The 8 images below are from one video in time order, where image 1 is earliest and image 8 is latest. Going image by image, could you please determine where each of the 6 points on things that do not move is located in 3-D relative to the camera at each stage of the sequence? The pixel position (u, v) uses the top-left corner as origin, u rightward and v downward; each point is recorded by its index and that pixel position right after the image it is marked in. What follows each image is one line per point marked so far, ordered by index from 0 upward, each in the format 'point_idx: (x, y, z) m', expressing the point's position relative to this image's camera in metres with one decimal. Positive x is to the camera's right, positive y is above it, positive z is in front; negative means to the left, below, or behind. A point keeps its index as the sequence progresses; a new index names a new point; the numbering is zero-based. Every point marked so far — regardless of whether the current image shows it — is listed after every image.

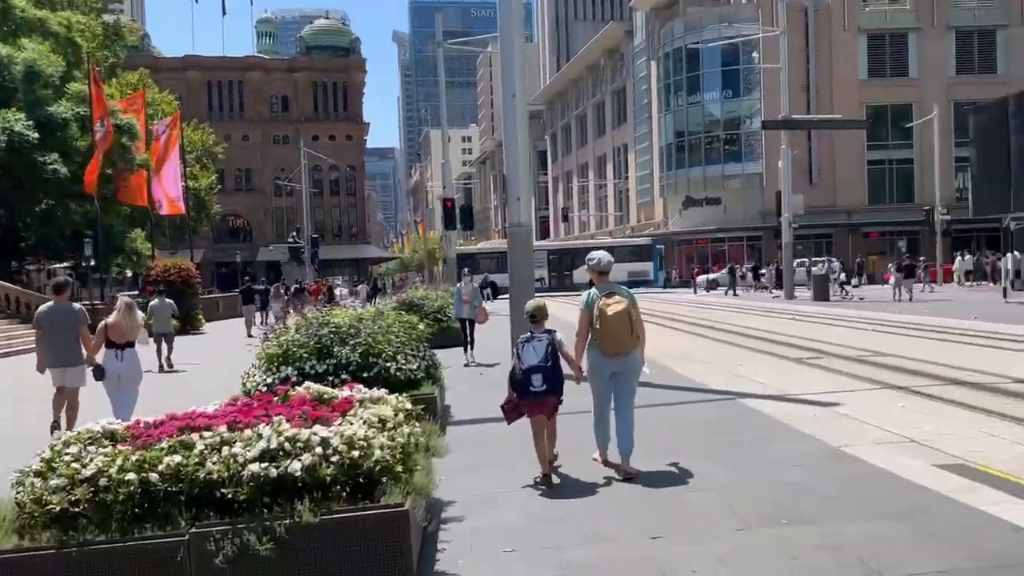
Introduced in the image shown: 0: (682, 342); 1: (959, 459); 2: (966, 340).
0: (+3.1, -1.0, +15.6) m
1: (+3.0, -1.1, +5.7) m
2: (+7.3, -0.8, +13.9) m
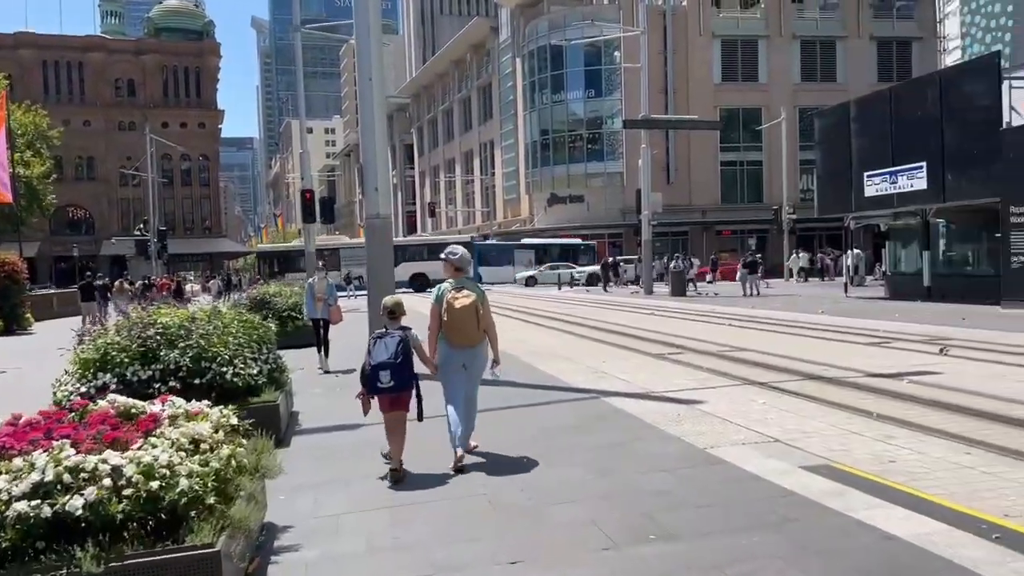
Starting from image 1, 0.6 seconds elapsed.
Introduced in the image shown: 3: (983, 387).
0: (+0.6, -0.9, +15.4) m
1: (+2.0, -1.1, +5.5) m
2: (+5.1, -0.8, +14.3) m
3: (+4.5, -0.9, +8.2) m
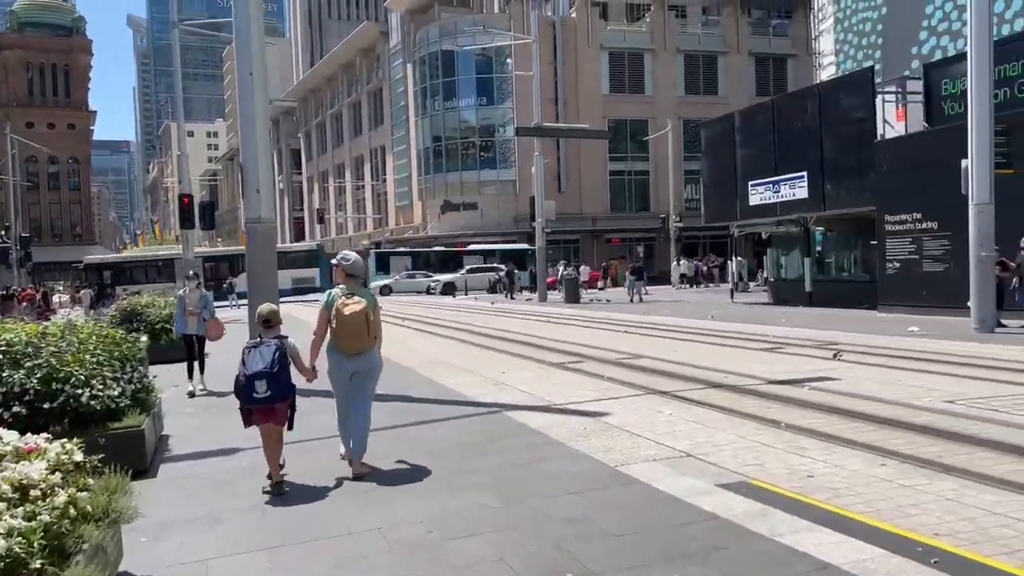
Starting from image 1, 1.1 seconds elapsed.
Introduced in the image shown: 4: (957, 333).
0: (-1.3, -1.1, +14.8) m
1: (+1.4, -1.2, +5.3) m
2: (+3.3, -0.9, +14.3) m
3: (+3.5, -1.0, +8.2) m
4: (+7.9, -0.8, +15.2) m
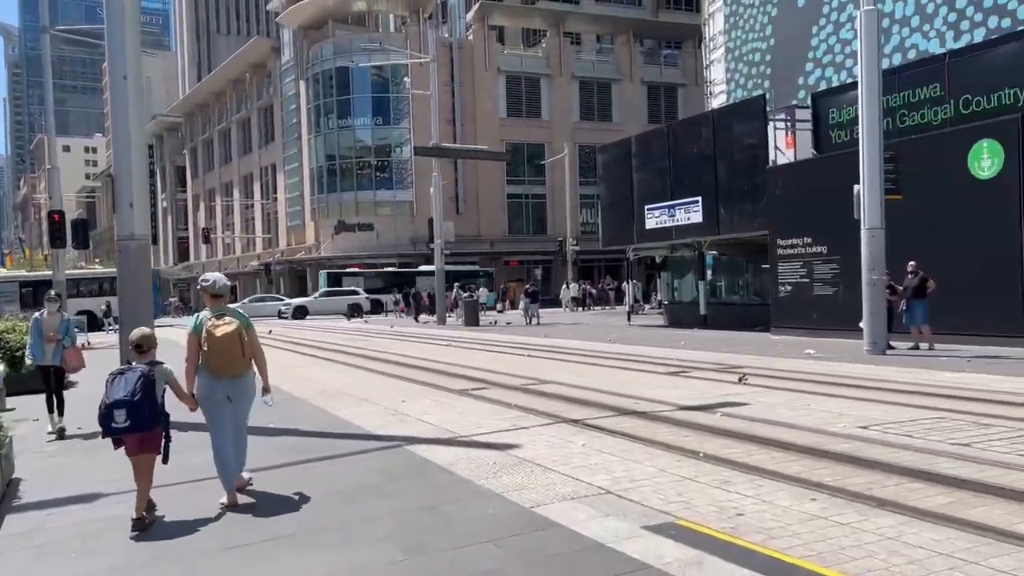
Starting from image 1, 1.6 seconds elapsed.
0: (-2.9, -1.4, +14.0) m
1: (+0.9, -1.3, +4.8) m
2: (+1.7, -1.2, +14.1) m
3: (+2.6, -1.2, +8.0) m
4: (+6.1, -1.2, +15.5) m
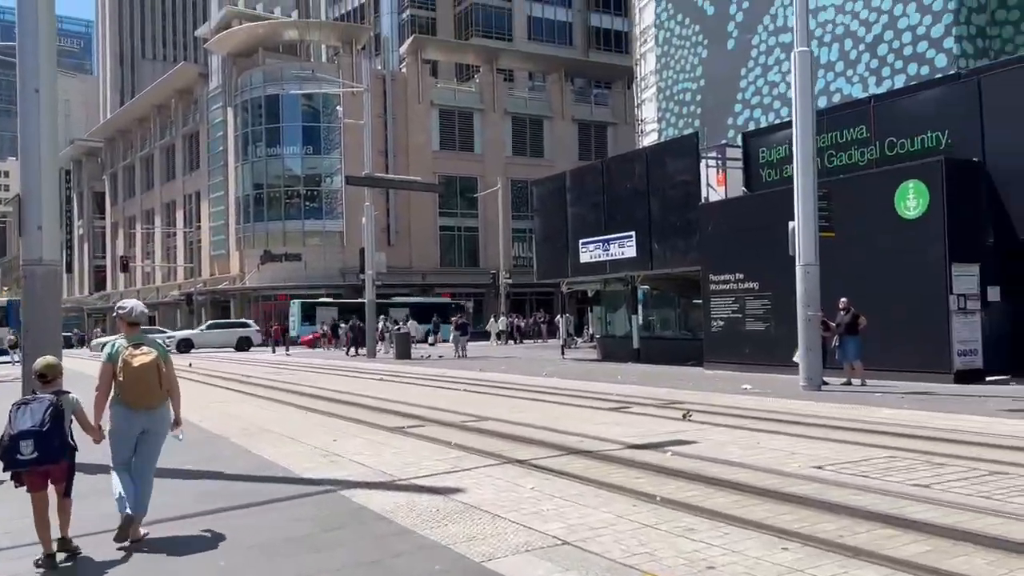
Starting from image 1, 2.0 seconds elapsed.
0: (-3.9, -1.9, +13.3) m
1: (+0.6, -1.5, +4.5) m
2: (+0.7, -1.8, +13.7) m
3: (+2.1, -1.5, +7.7) m
4: (+5.0, -1.9, +15.5) m
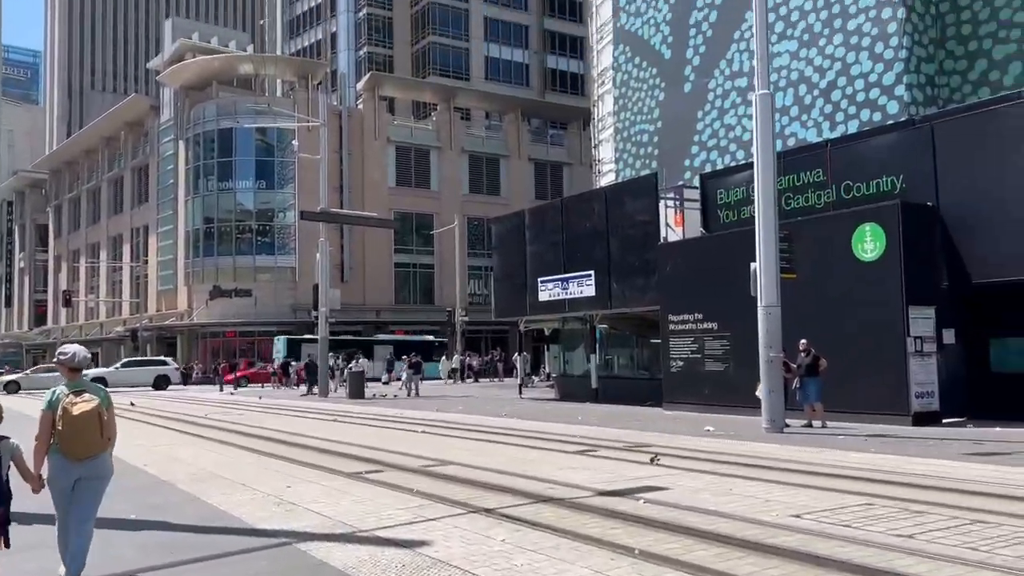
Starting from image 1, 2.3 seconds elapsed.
0: (-4.5, -2.5, +12.7) m
1: (+0.5, -1.7, +4.1) m
2: (0.0, -2.4, +13.4) m
3: (+1.8, -1.9, +7.5) m
4: (+4.2, -2.6, +15.3) m
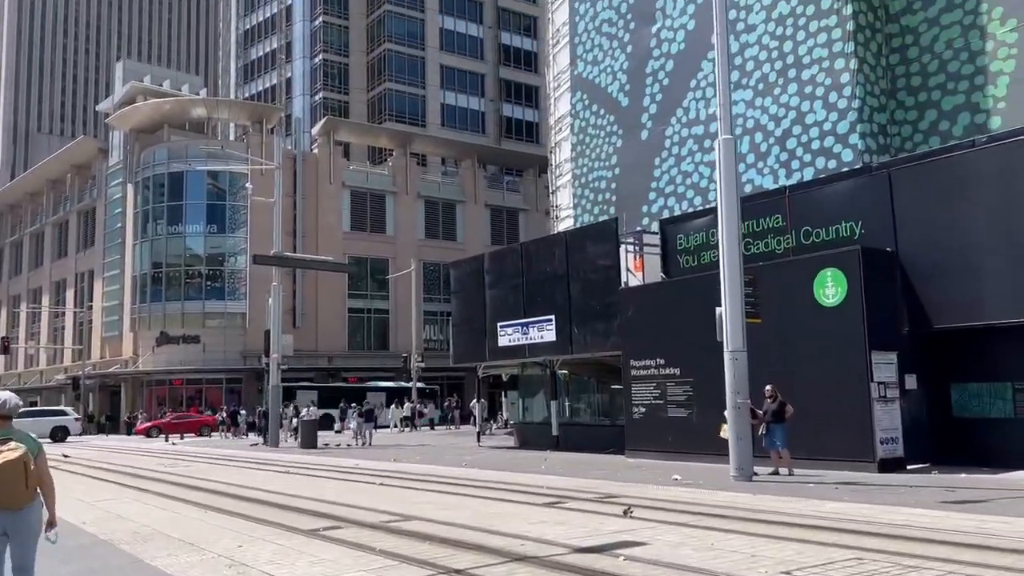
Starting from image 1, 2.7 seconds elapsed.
0: (-5.0, -3.1, +11.9) m
1: (+0.5, -1.9, +3.7) m
2: (-0.5, -3.1, +12.8) m
3: (+1.6, -2.3, +7.1) m
4: (+3.6, -3.4, +15.0) m
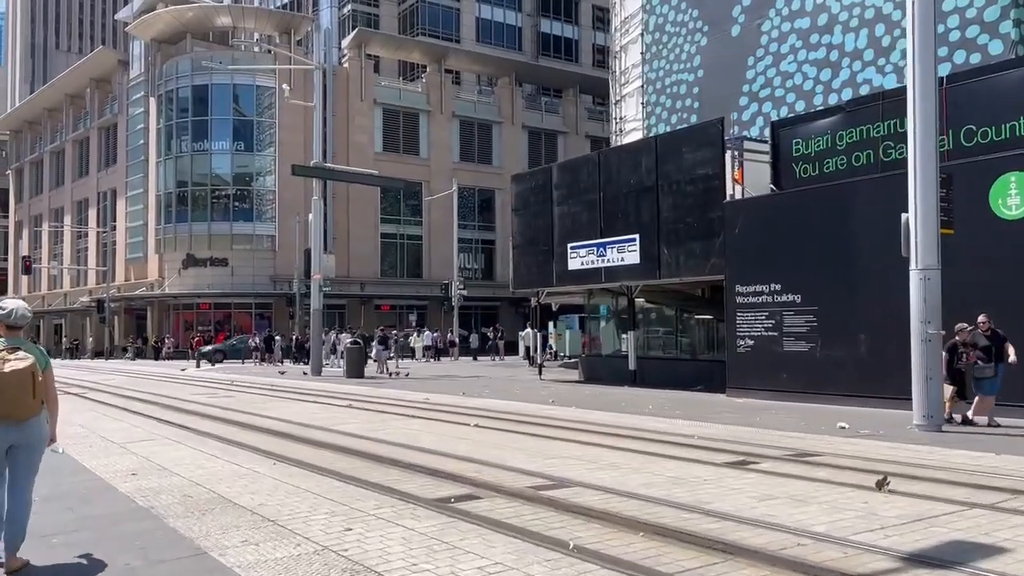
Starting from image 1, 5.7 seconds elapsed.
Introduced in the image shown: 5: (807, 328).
0: (-3.3, -1.8, +9.0) m
1: (+2.0, -1.3, +0.7) m
2: (+1.3, -1.8, +9.9) m
3: (+3.2, -1.5, +4.1) m
4: (+5.4, -2.0, +12.0) m
5: (+6.3, -0.8, +18.1) m
